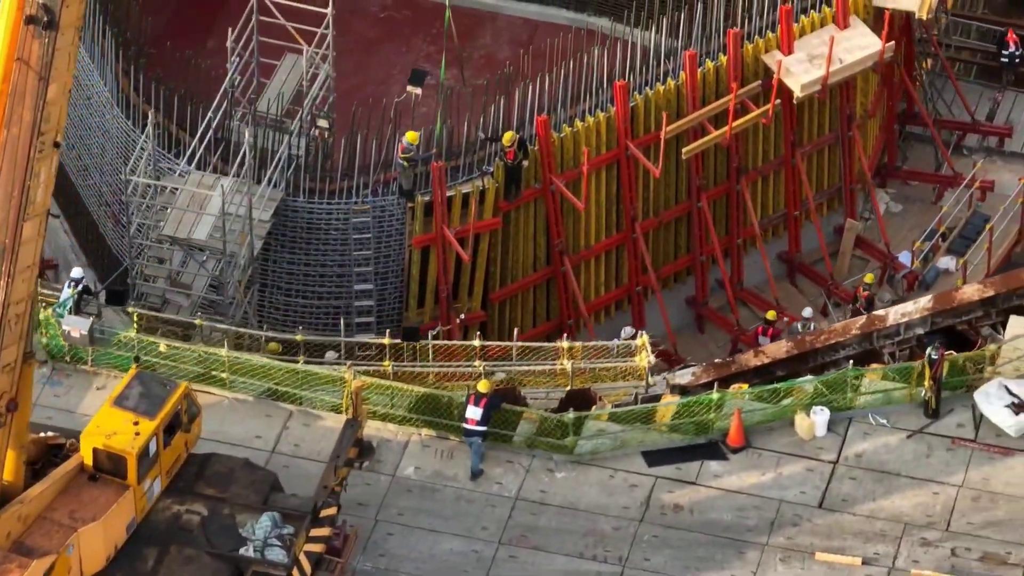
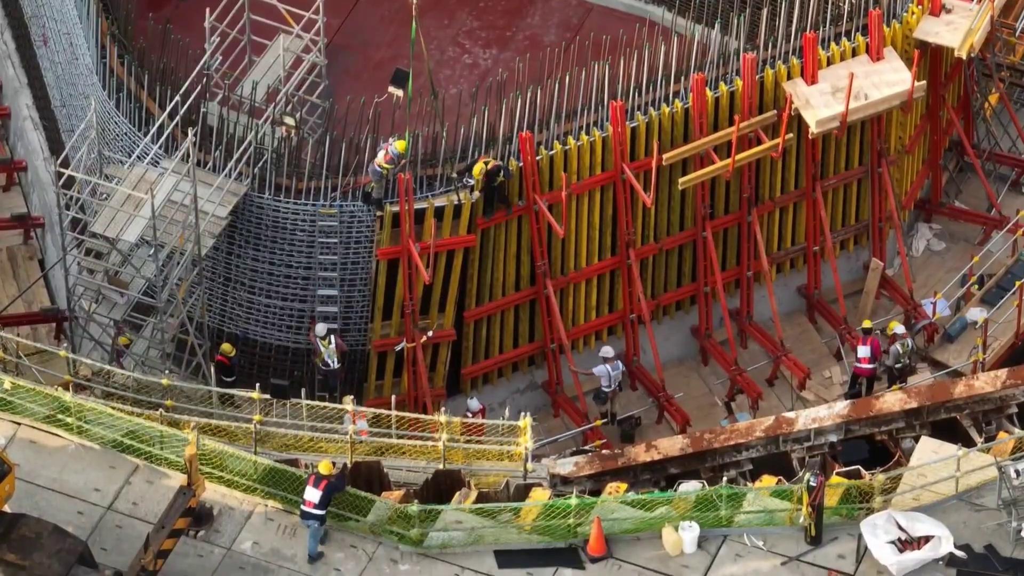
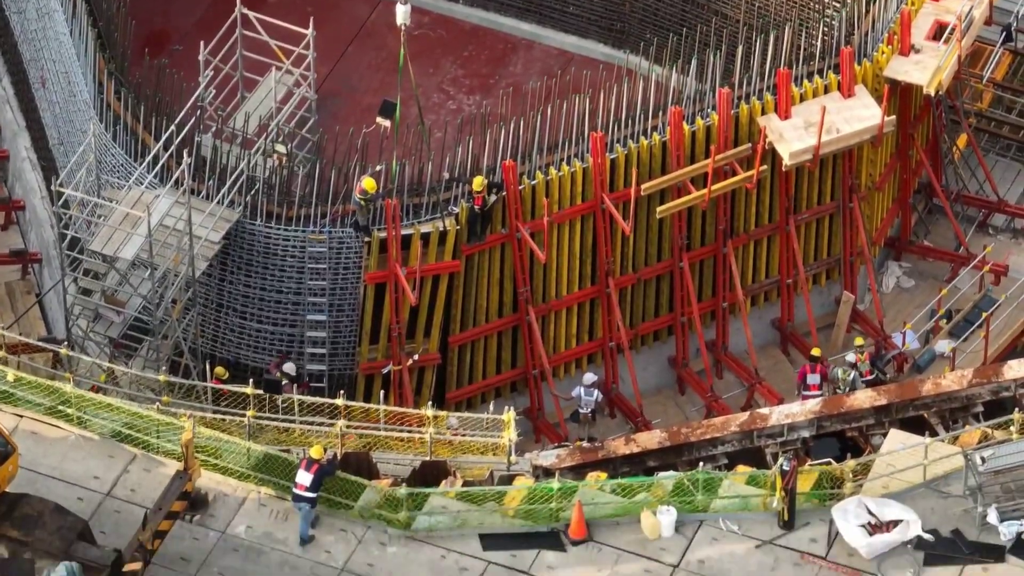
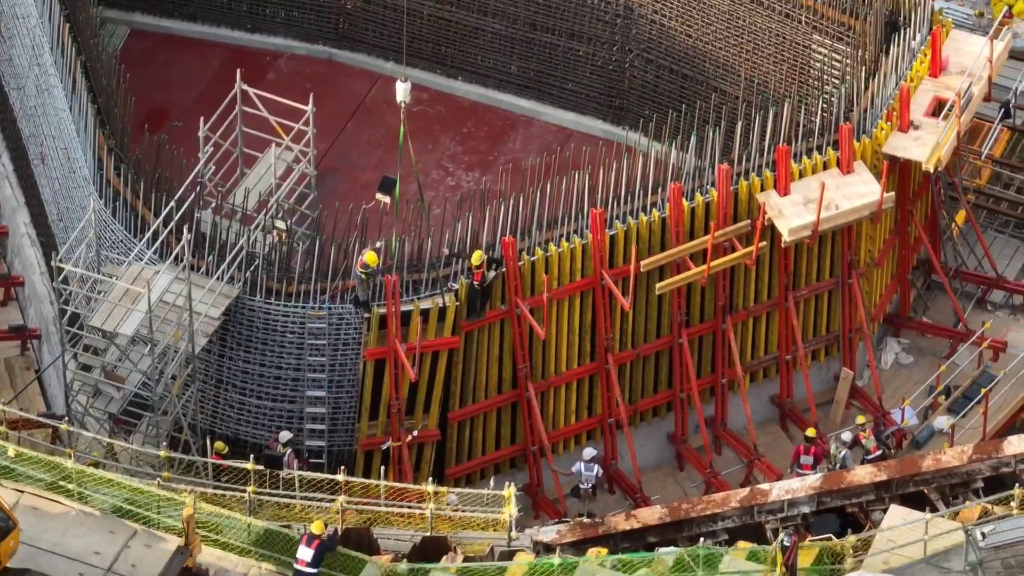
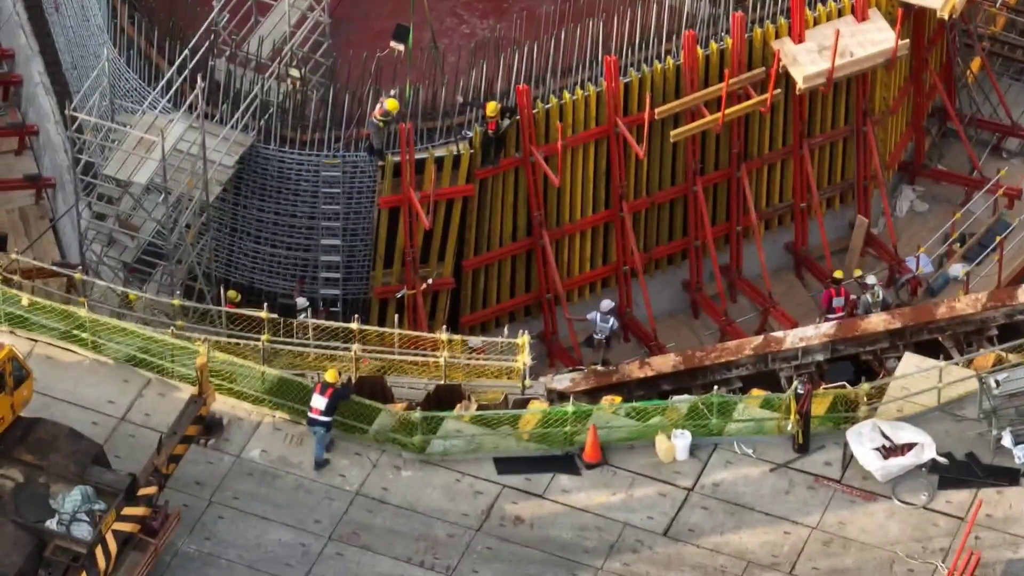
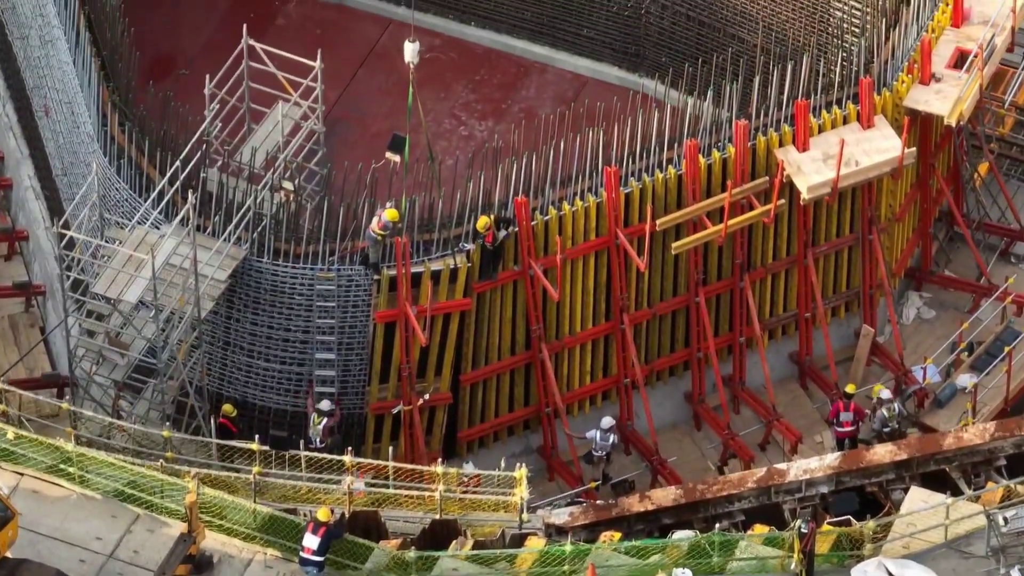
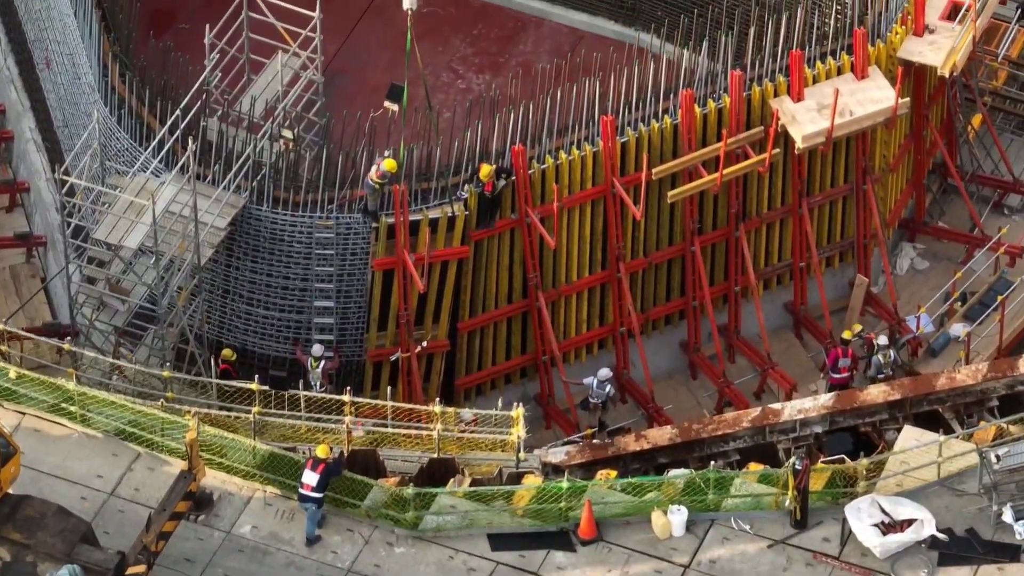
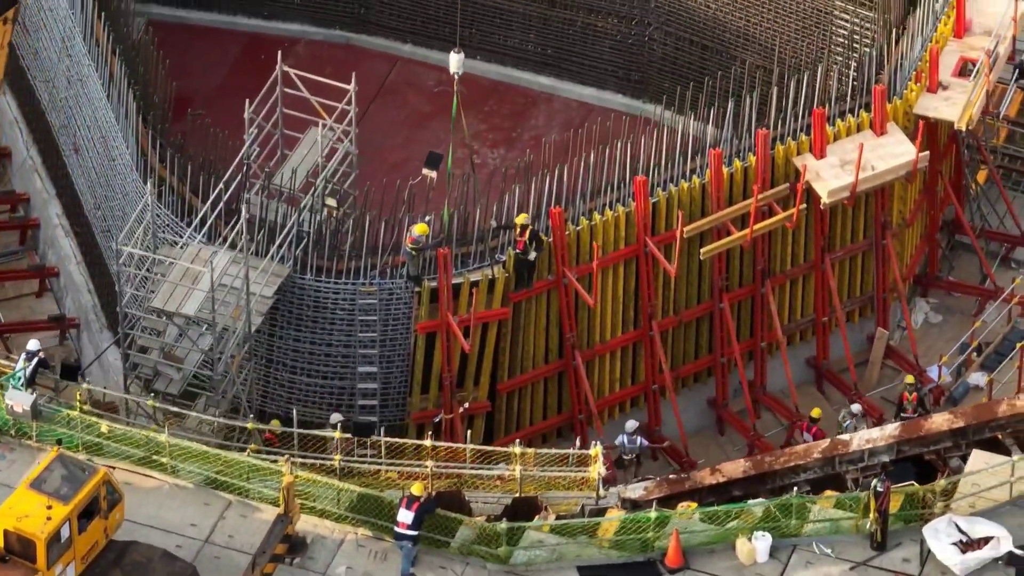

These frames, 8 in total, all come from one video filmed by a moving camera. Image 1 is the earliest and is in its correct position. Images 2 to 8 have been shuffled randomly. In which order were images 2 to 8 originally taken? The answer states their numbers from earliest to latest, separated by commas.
8, 4, 3, 5, 7, 6, 2
